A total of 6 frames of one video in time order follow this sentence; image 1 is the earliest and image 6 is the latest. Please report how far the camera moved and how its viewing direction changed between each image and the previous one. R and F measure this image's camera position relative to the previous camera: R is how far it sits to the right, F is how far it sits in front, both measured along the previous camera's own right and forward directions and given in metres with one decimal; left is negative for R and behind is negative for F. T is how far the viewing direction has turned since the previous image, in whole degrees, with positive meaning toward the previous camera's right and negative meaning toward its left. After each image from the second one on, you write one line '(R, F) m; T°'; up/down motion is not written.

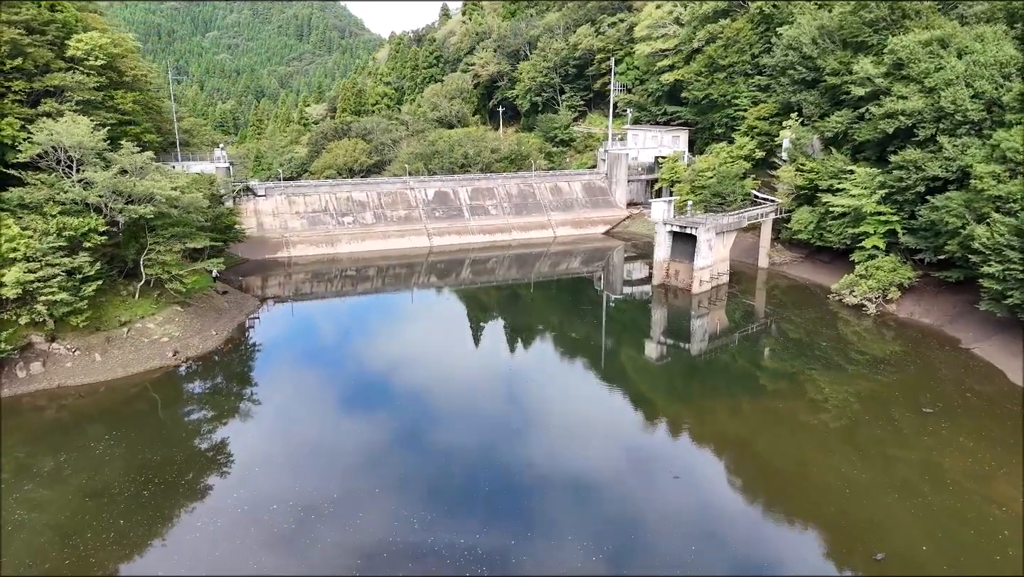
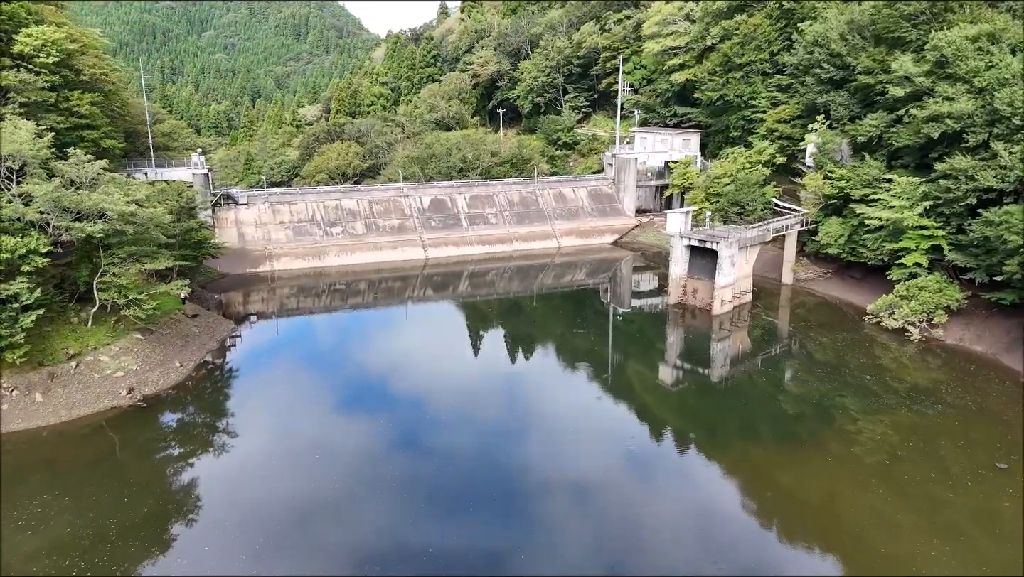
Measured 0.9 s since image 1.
(-0.1, +3.2) m; 0°
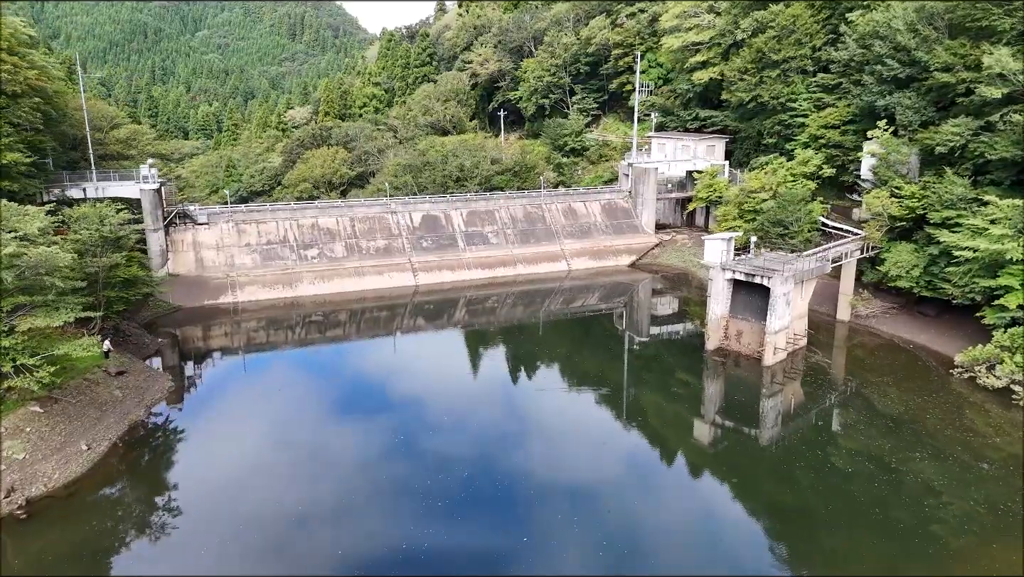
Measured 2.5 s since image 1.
(-0.2, +5.7) m; 0°
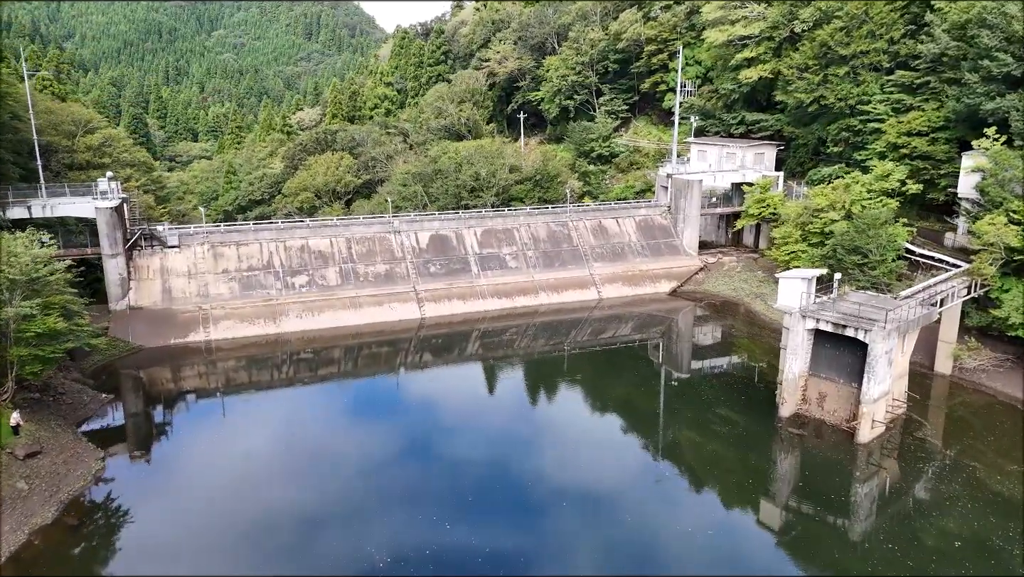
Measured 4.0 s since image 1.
(-0.2, +5.4) m; -1°
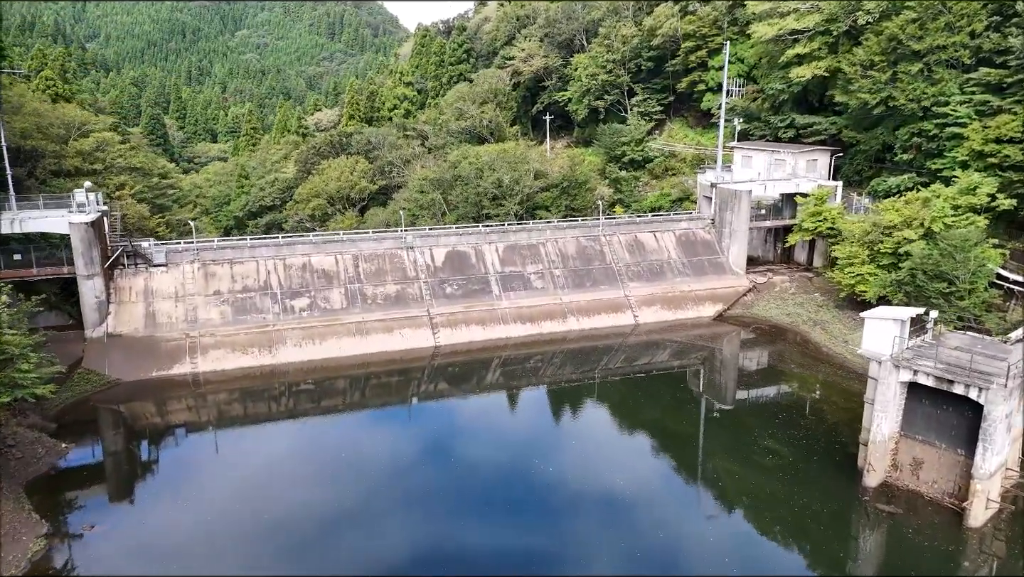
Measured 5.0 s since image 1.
(-0.2, +3.6) m; -2°
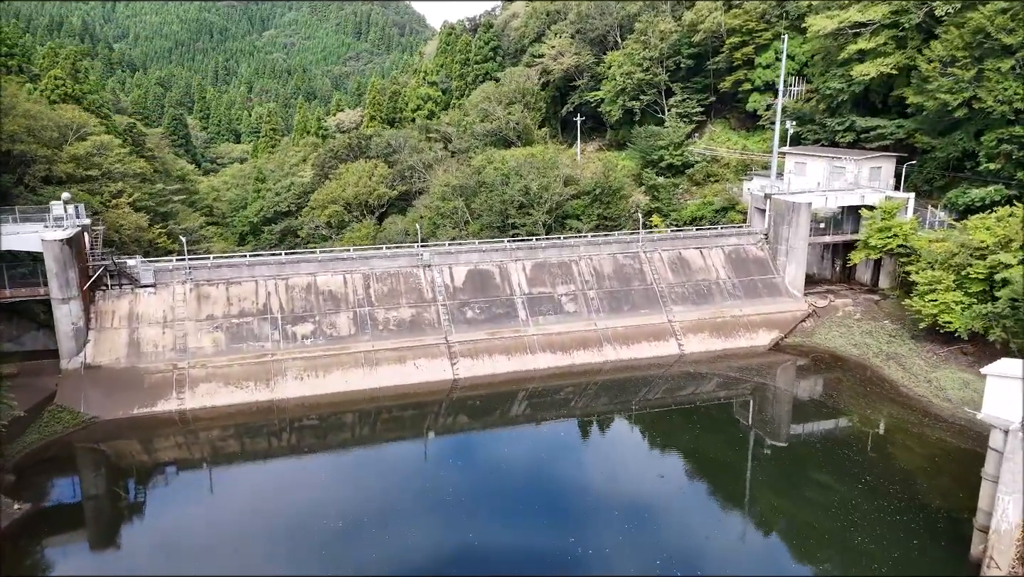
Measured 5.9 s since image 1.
(-0.1, +3.3) m; -2°
